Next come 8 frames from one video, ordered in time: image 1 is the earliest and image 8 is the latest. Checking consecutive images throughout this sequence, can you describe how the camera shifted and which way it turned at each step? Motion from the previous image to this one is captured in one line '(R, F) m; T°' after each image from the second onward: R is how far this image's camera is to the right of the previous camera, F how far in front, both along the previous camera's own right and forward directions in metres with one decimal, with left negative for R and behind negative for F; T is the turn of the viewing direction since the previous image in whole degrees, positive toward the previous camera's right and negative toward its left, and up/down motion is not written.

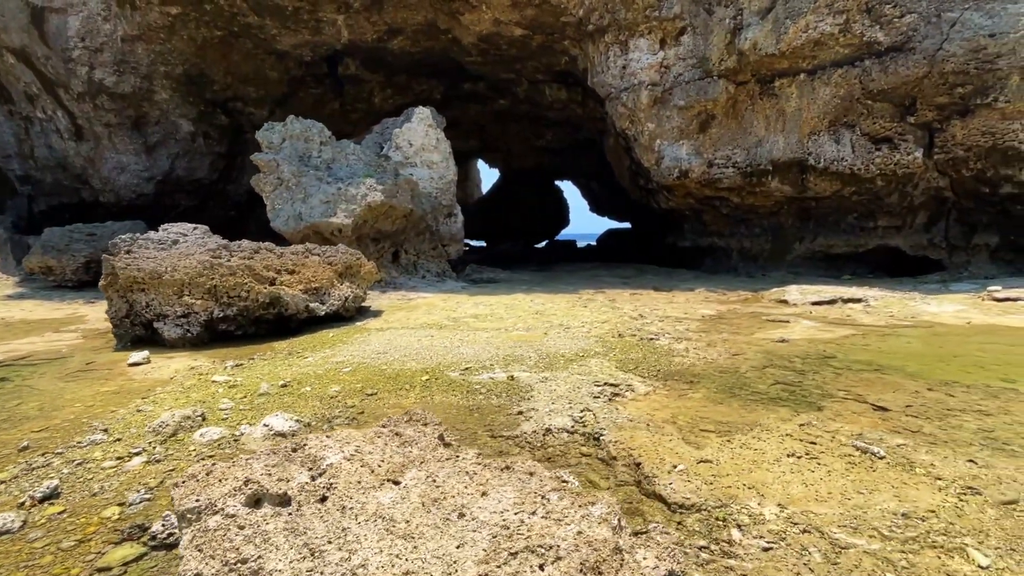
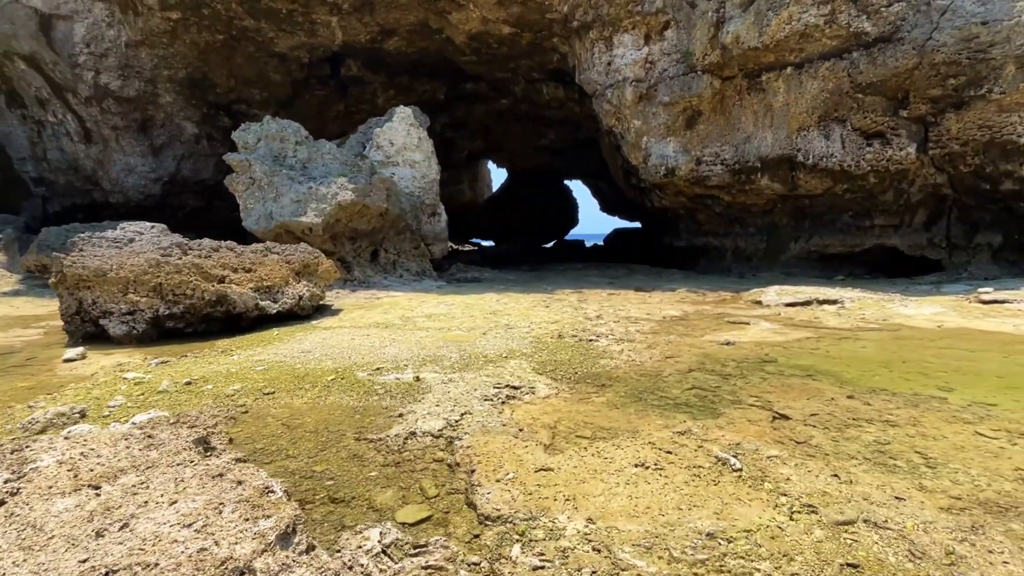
(+0.6, +0.1) m; -2°
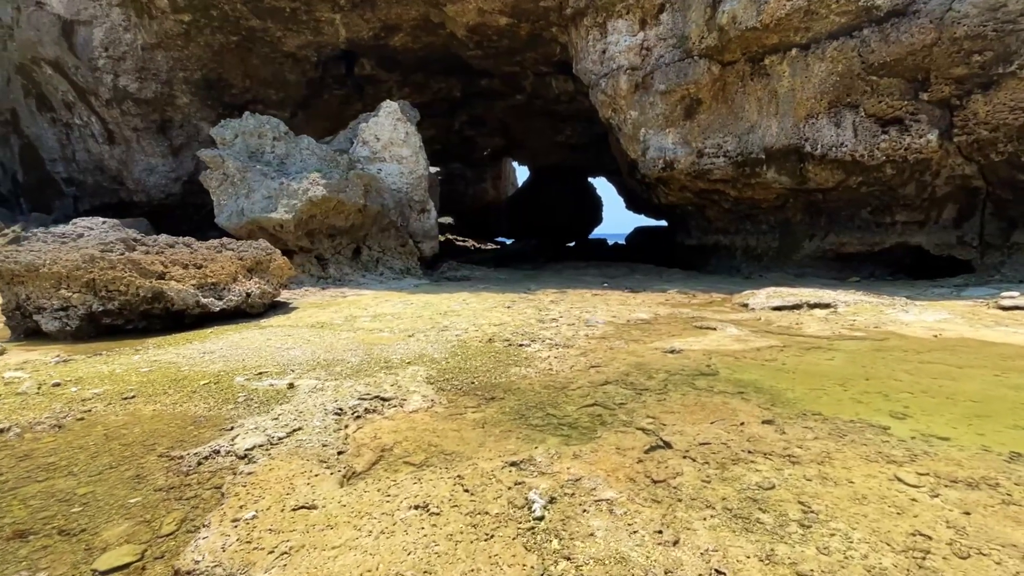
(+0.7, +0.3) m; -4°
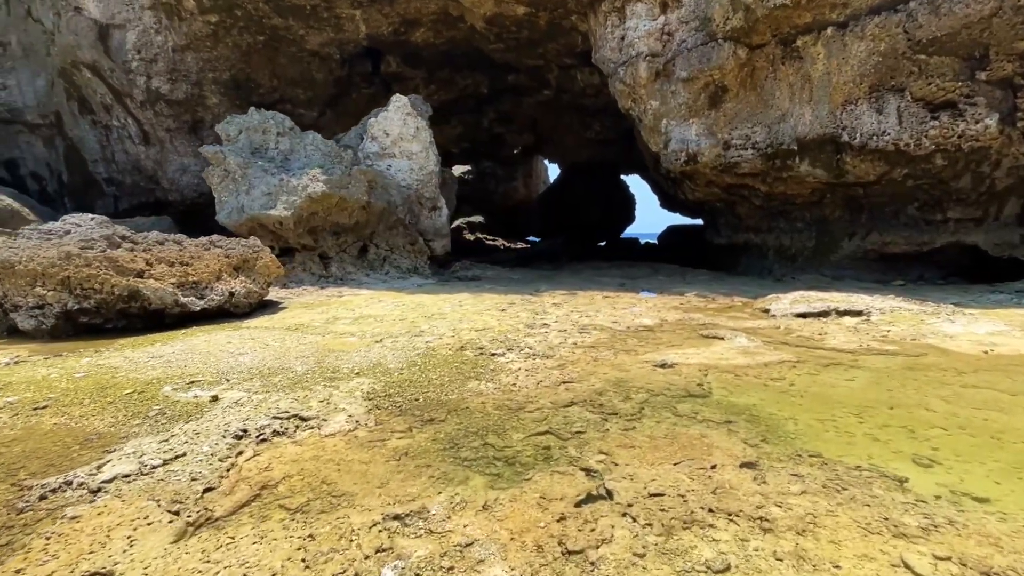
(+0.4, +0.3) m; -4°
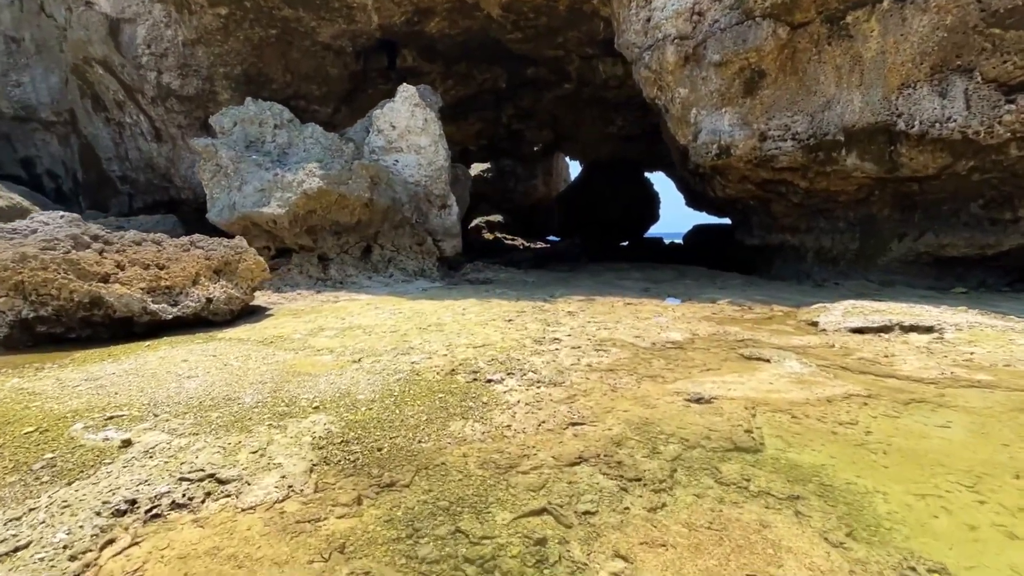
(+0.1, +0.5) m; -2°
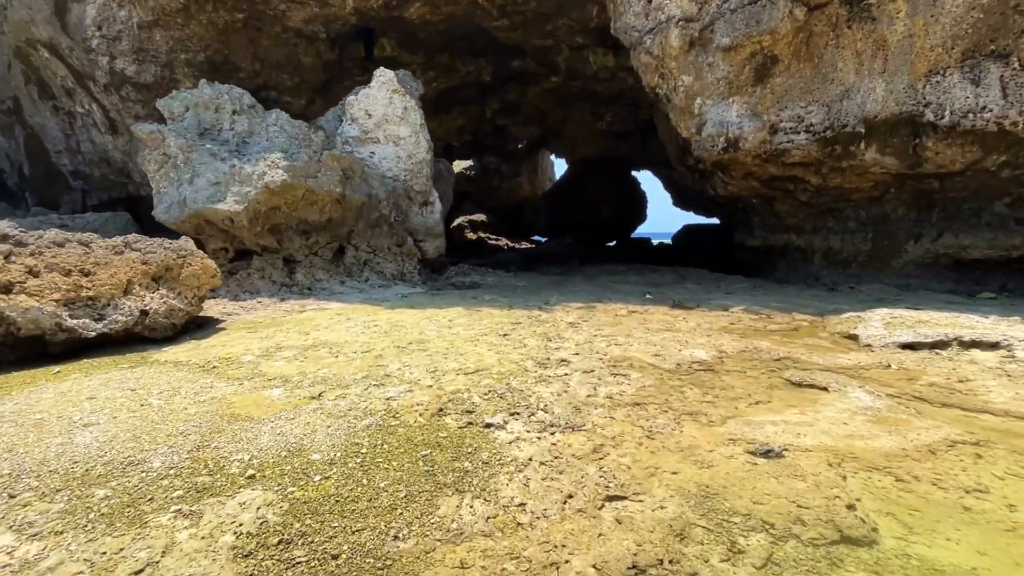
(-0.1, +0.6) m; +2°
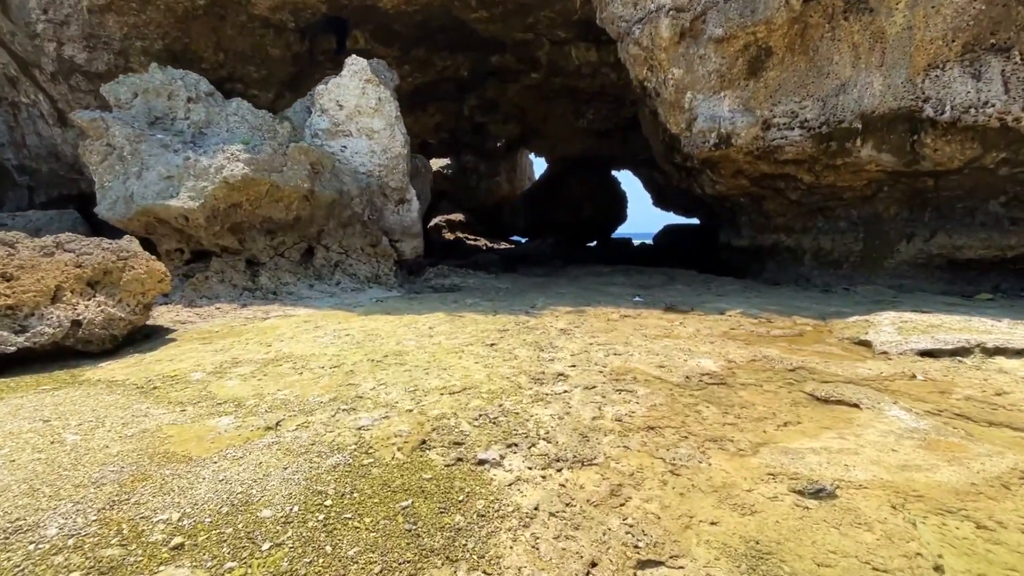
(-0.1, +0.3) m; +3°
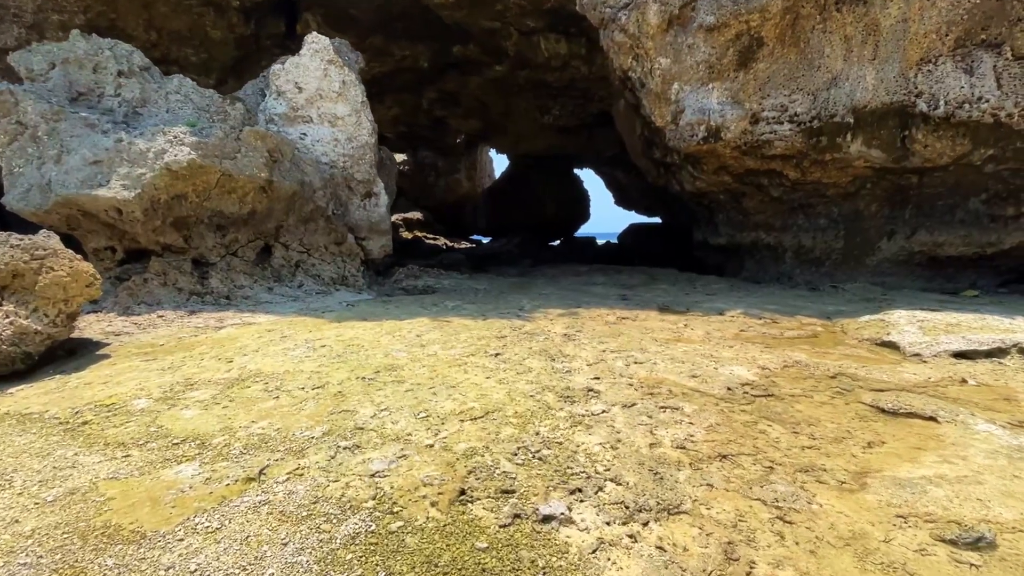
(-0.3, +0.4) m; +5°
